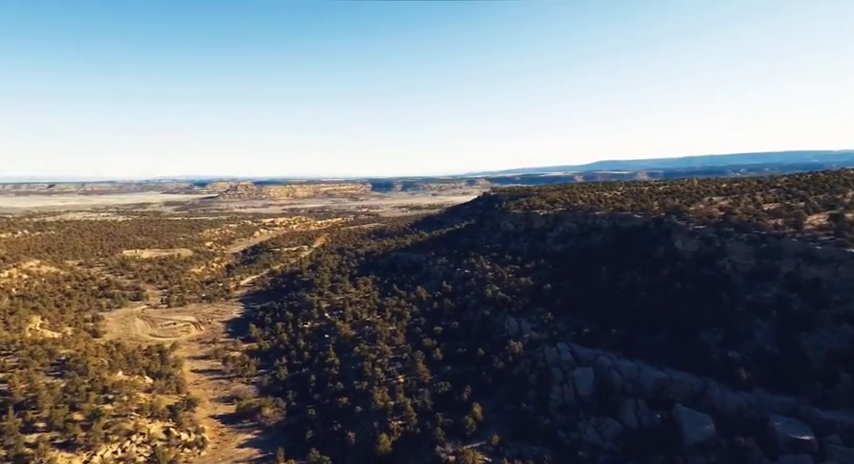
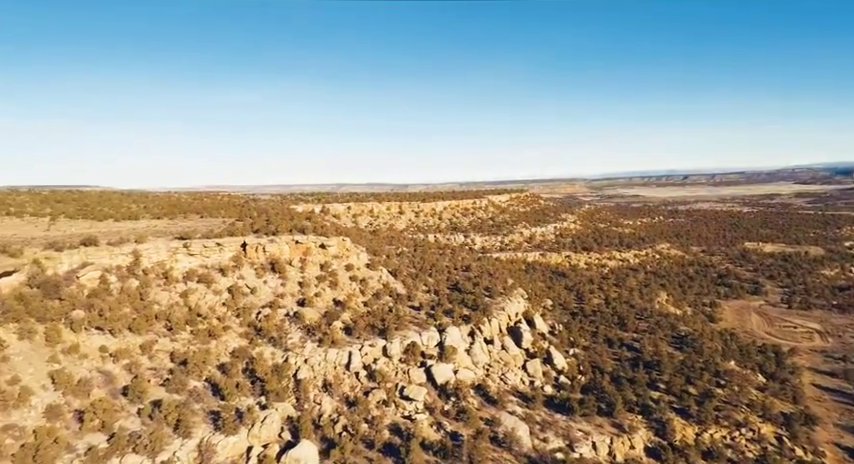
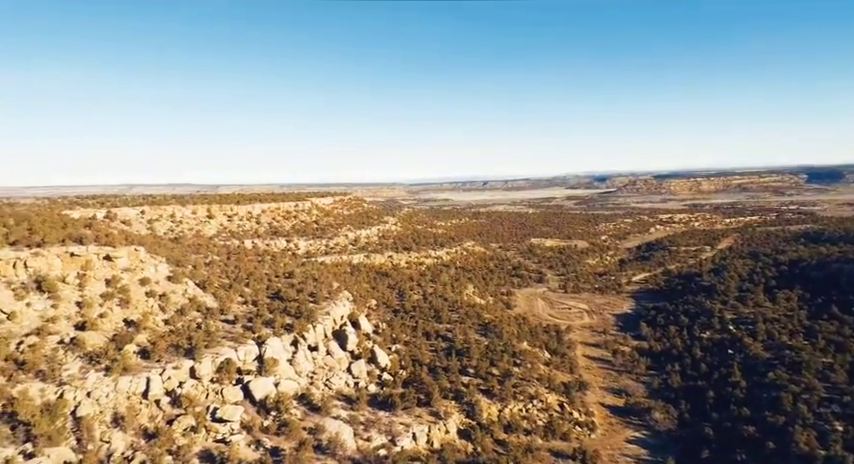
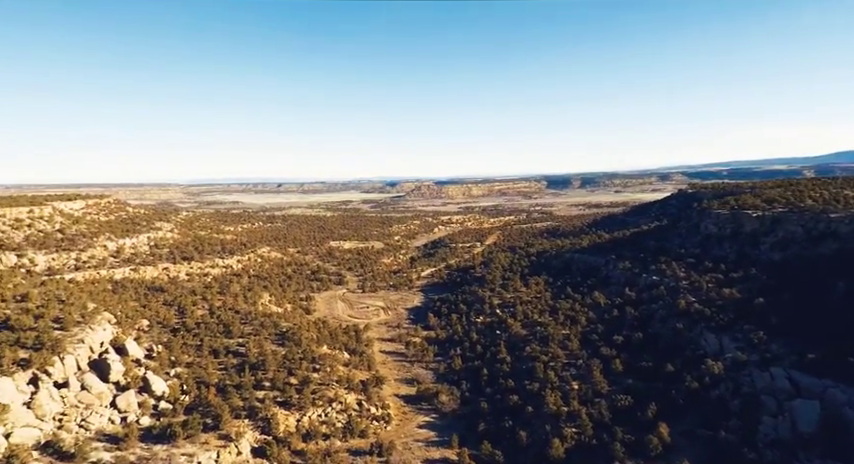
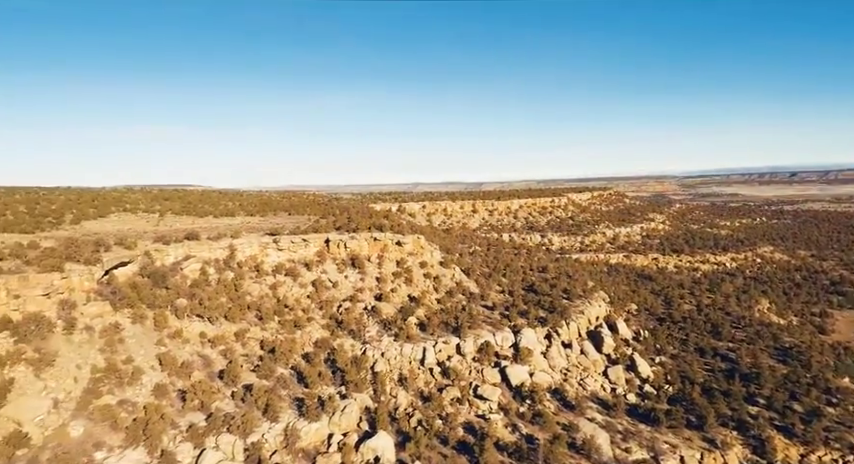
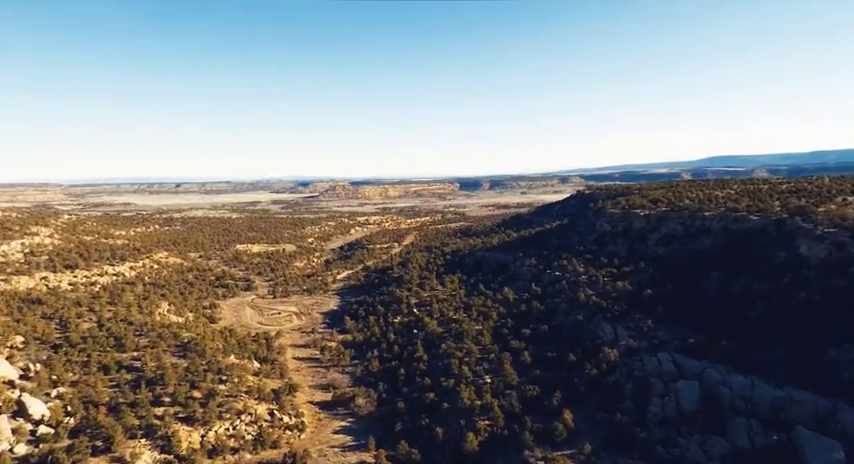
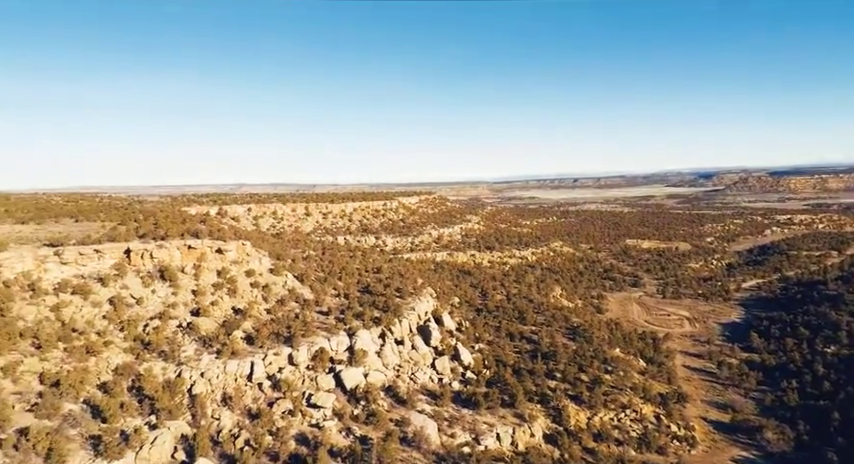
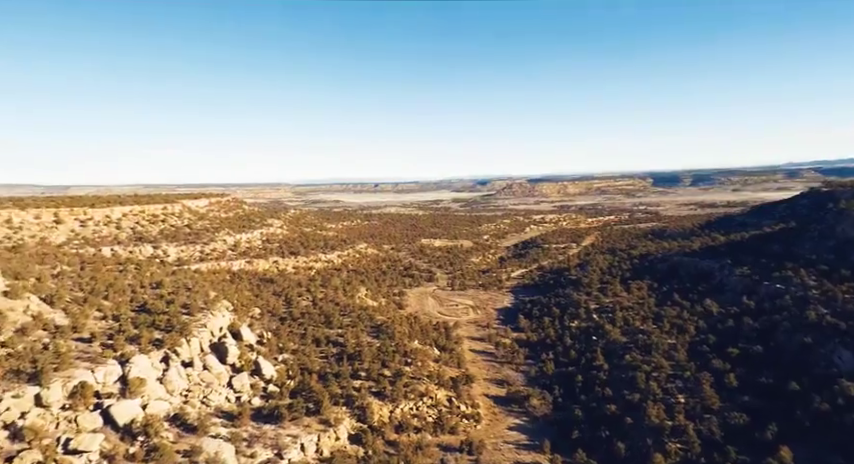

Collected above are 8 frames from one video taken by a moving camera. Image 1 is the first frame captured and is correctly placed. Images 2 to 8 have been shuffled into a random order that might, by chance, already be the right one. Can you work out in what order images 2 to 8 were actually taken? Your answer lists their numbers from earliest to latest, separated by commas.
6, 4, 8, 3, 7, 2, 5
